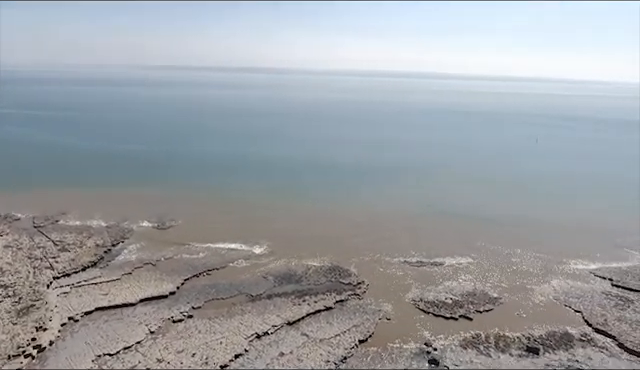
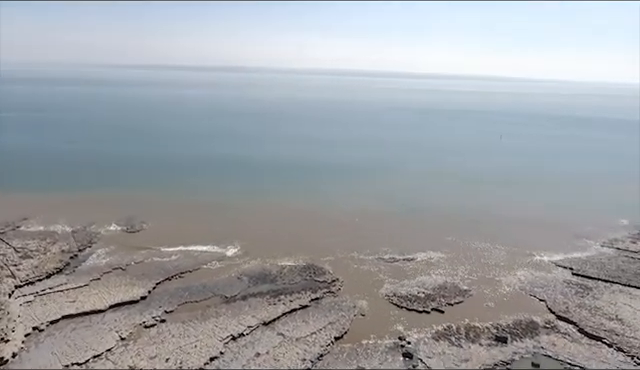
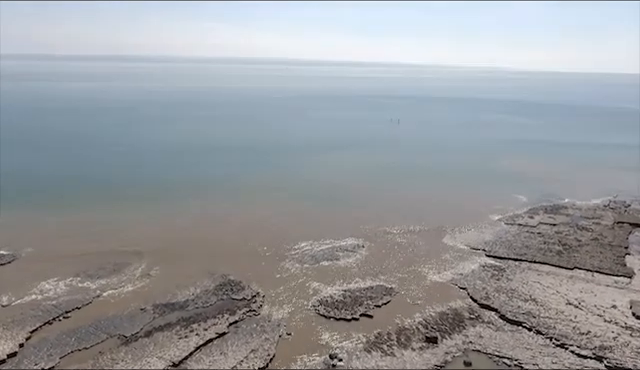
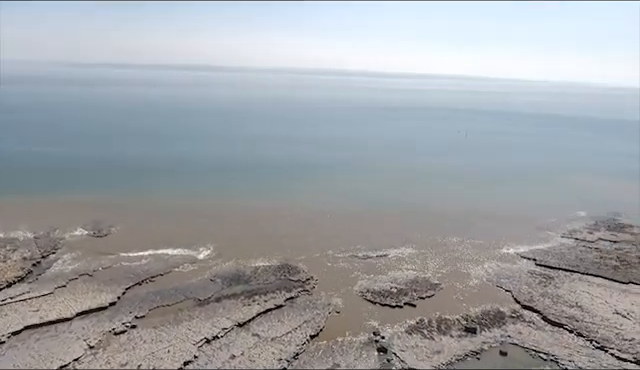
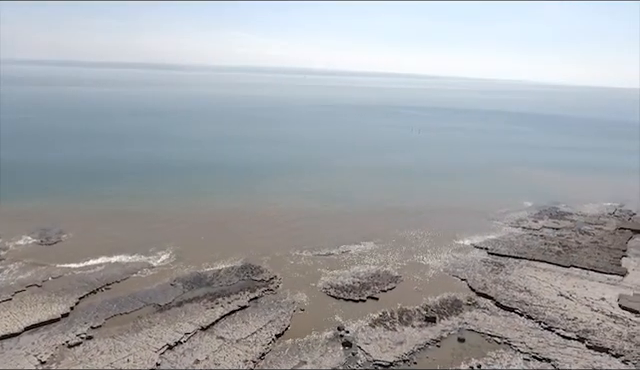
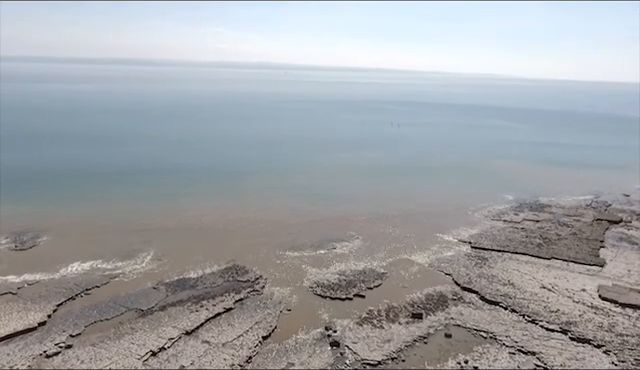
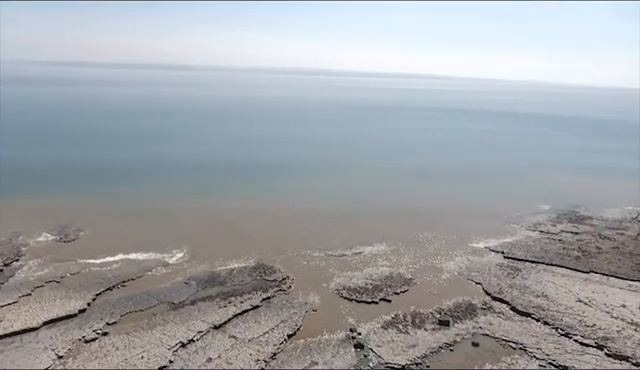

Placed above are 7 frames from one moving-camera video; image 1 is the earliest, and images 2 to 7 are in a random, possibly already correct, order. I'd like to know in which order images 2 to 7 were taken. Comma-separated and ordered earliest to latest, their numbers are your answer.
2, 4, 7, 5, 6, 3
